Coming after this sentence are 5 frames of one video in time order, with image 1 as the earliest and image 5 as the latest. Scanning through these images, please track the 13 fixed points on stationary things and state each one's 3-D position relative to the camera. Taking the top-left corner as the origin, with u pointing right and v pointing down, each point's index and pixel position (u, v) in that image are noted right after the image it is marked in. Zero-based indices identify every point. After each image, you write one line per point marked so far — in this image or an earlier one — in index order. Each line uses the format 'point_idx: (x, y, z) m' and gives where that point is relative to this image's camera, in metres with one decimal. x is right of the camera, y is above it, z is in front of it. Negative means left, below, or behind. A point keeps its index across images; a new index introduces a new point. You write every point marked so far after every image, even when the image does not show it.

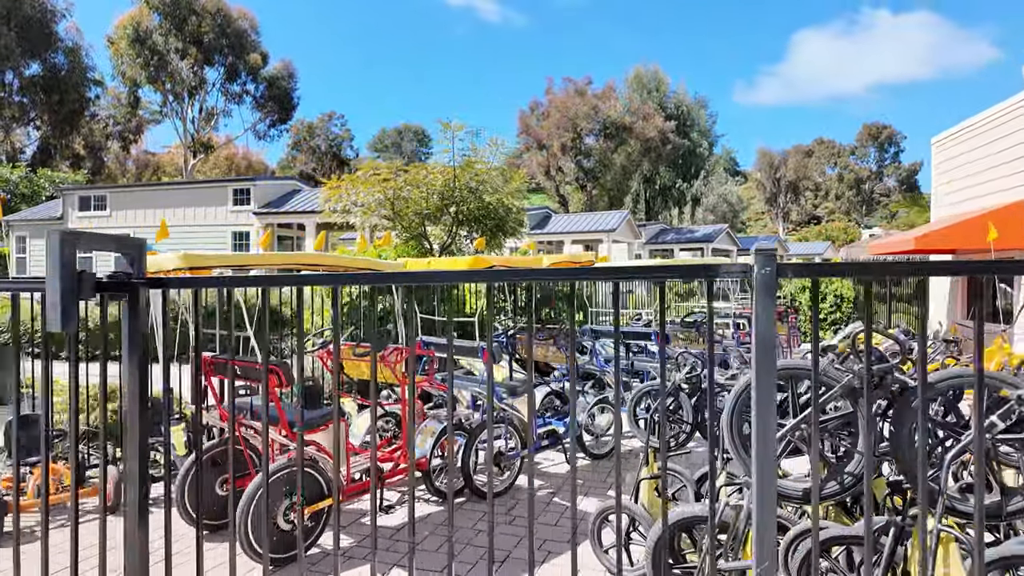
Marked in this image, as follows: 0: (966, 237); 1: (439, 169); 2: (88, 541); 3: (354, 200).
0: (+6.1, +0.7, +8.3) m
1: (-0.8, +1.9, +9.9) m
2: (-2.9, -1.7, +4.2) m
3: (-2.1, +1.4, +10.1) m
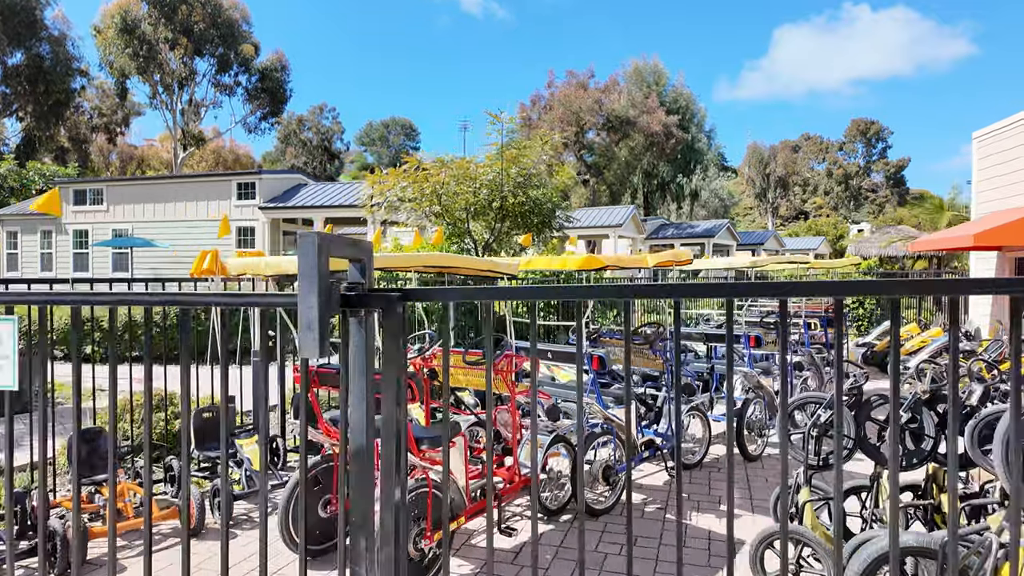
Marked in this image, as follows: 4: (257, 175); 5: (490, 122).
0: (+6.8, +0.7, +8.1) m
1: (-0.1, +1.9, +9.6) m
2: (-2.1, -1.7, +3.8) m
3: (-1.4, +1.4, +9.7) m
4: (-7.9, +3.5, +19.1) m
5: (0.0, +2.6, +9.7) m
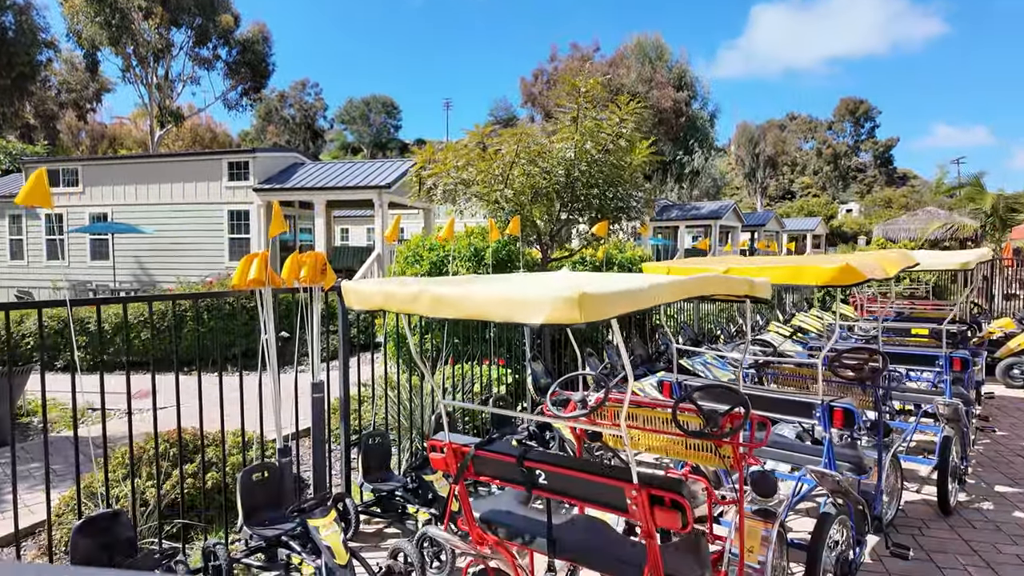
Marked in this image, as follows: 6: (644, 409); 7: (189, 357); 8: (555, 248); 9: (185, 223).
0: (+7.7, +0.8, +7.0) m
1: (+0.7, +2.0, +8.2) m
2: (-1.1, -1.9, +2.5) m
3: (-0.6, +1.5, +8.3) m
4: (-7.4, +3.8, +17.4) m
5: (+0.8, +2.7, +8.3) m
6: (+0.7, -0.6, +3.2) m
7: (-4.6, -1.0, +8.7) m
8: (+0.7, +0.6, +8.8) m
9: (-9.6, +1.9, +18.1) m
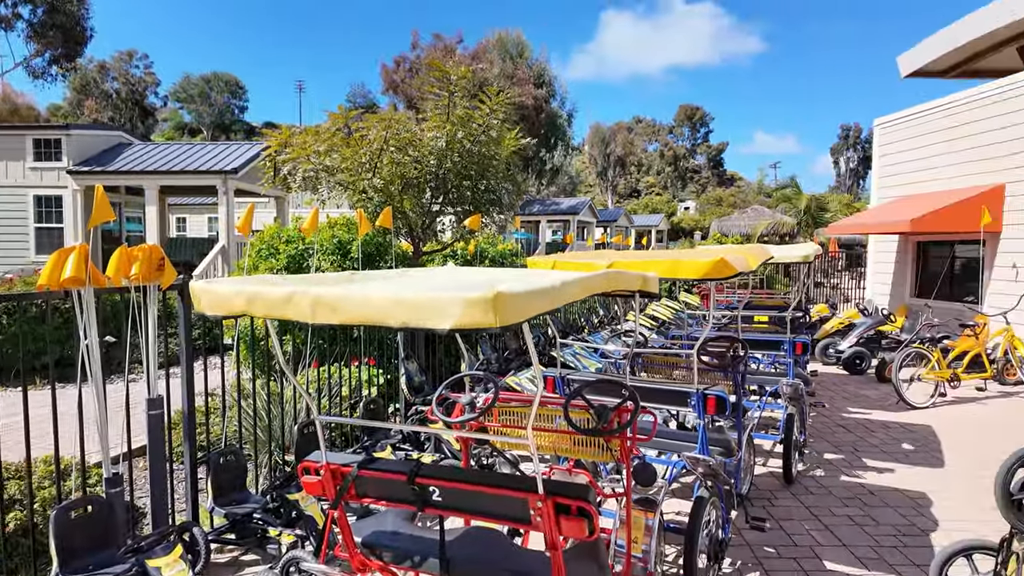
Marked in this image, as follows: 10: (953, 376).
0: (+6.0, +0.9, +8.4) m
1: (-1.0, +2.1, +7.9) m
2: (-1.4, -1.9, +2.0) m
3: (-2.4, +1.5, +7.8) m
4: (-11.0, +3.8, +15.1) m
5: (-1.0, +2.8, +8.0) m
6: (+0.1, -0.6, +3.1) m
7: (-6.2, -1.0, +7.3) m
8: (-1.2, +0.7, +8.5) m
9: (-13.3, +2.0, +15.3) m
10: (+5.1, -1.0, +7.1) m
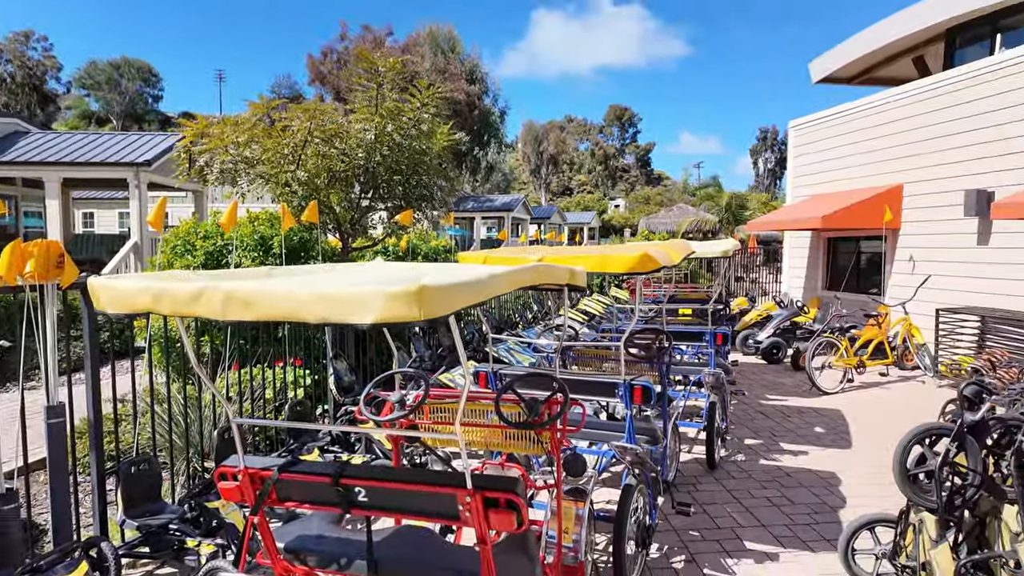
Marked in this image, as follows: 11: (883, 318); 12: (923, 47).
0: (+5.1, +1.0, +8.9) m
1: (-1.9, +2.1, +7.7) m
2: (-1.7, -1.9, +1.9) m
3: (-3.2, +1.6, +7.5) m
4: (-12.6, +3.8, +13.8) m
5: (-1.9, +2.8, +7.8) m
6: (-0.3, -0.6, +3.1) m
7: (-7.0, -1.0, +6.5) m
8: (-2.1, +0.7, +8.3) m
9: (-14.9, +1.9, +13.7) m
10: (+4.3, -0.9, +7.6) m
11: (+4.8, -0.4, +7.9) m
12: (+8.1, +4.8, +12.2) m
